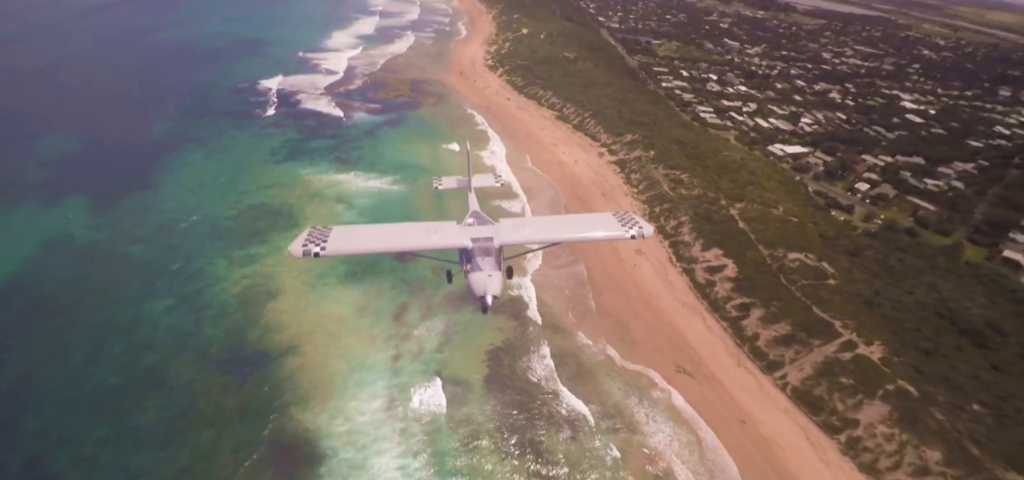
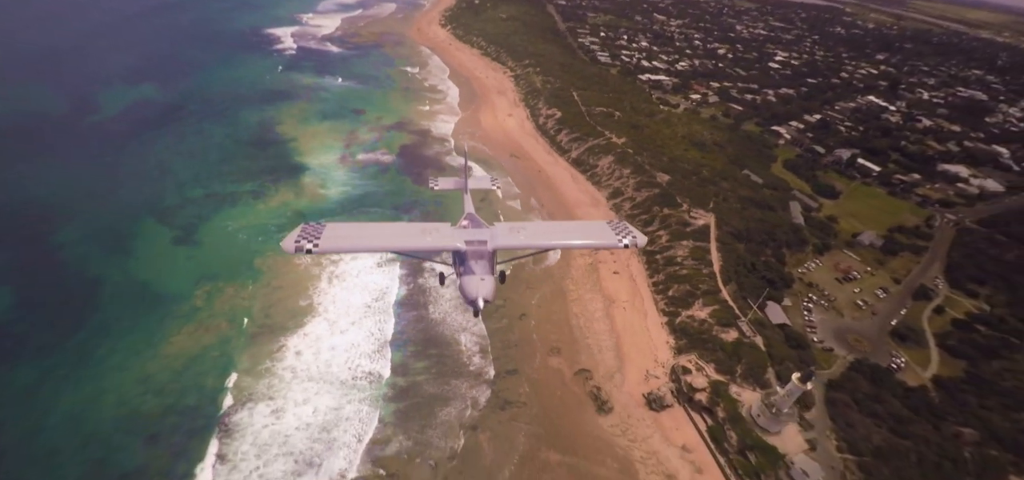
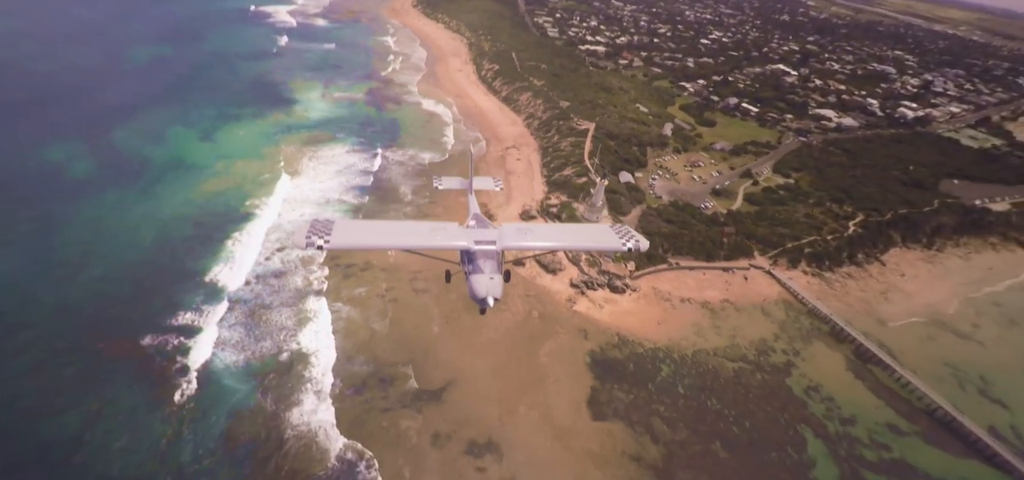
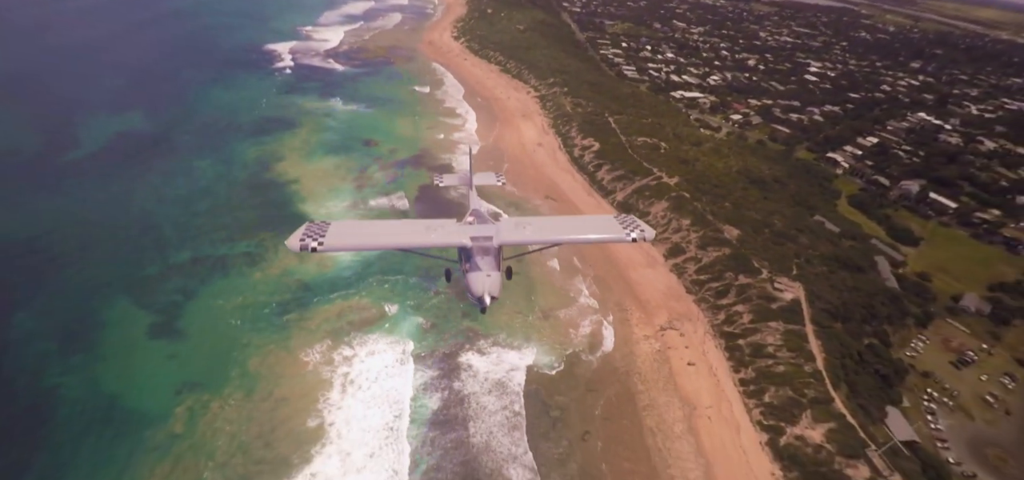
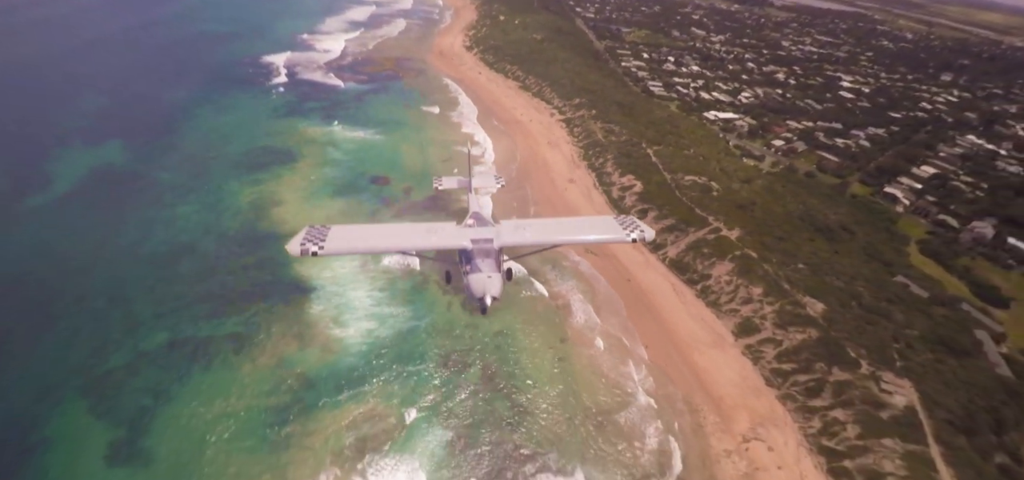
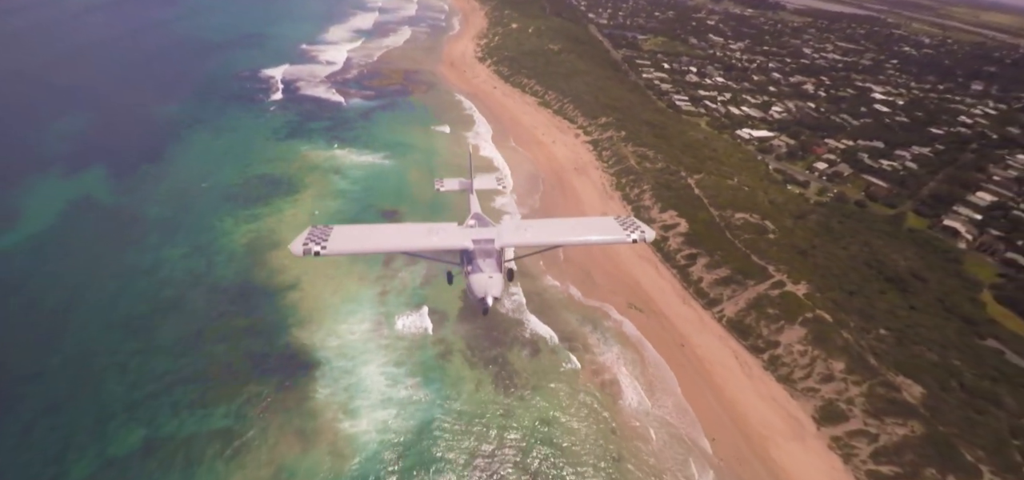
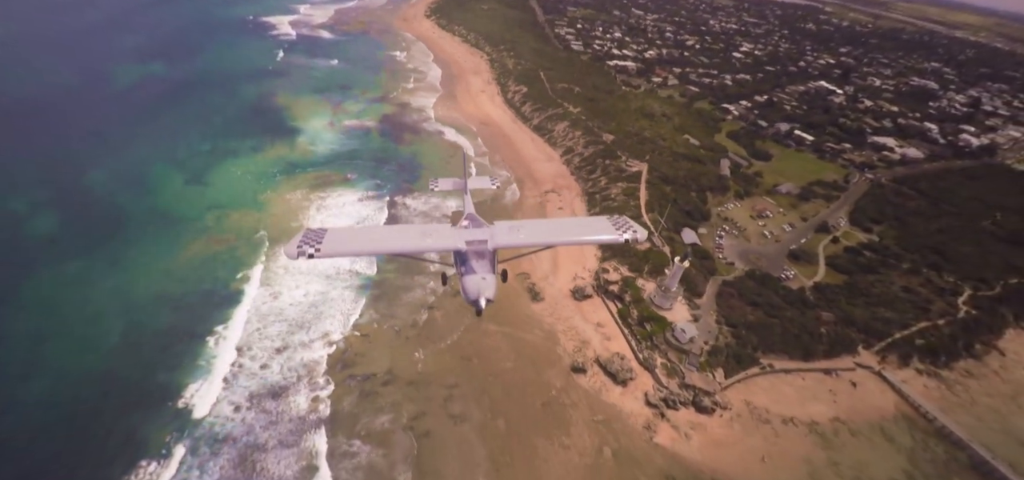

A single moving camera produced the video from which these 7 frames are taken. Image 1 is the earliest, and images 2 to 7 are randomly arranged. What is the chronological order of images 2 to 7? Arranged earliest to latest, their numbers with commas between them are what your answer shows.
6, 5, 4, 2, 7, 3
